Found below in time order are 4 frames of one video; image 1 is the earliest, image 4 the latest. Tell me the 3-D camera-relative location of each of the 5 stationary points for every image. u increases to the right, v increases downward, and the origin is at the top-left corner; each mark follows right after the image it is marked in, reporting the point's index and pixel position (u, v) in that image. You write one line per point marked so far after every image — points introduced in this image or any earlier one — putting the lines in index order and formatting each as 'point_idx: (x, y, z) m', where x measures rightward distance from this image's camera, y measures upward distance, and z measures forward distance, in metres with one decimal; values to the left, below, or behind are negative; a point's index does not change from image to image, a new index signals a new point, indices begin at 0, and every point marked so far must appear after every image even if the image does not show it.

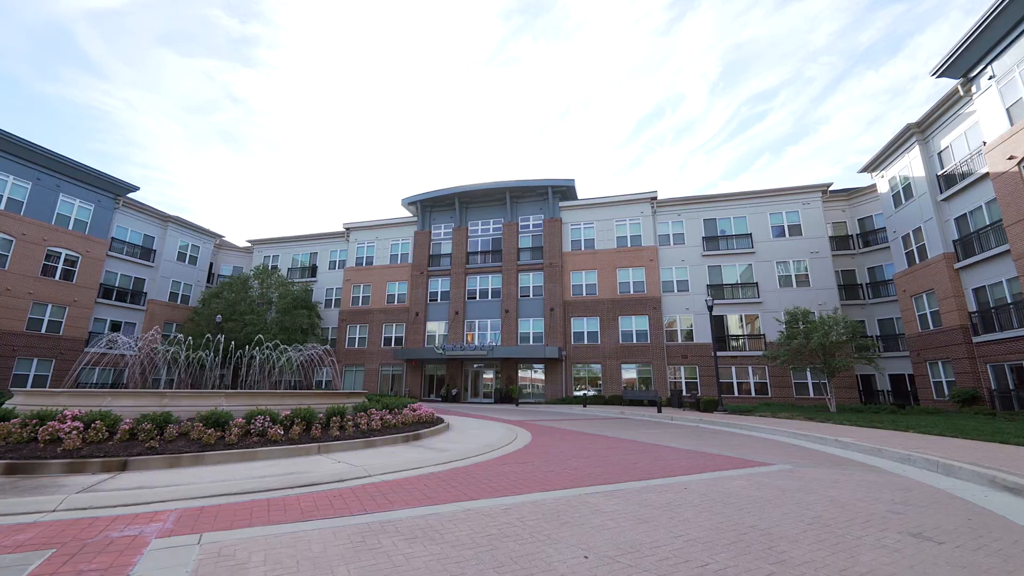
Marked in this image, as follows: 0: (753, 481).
0: (+3.8, -3.0, +6.7) m
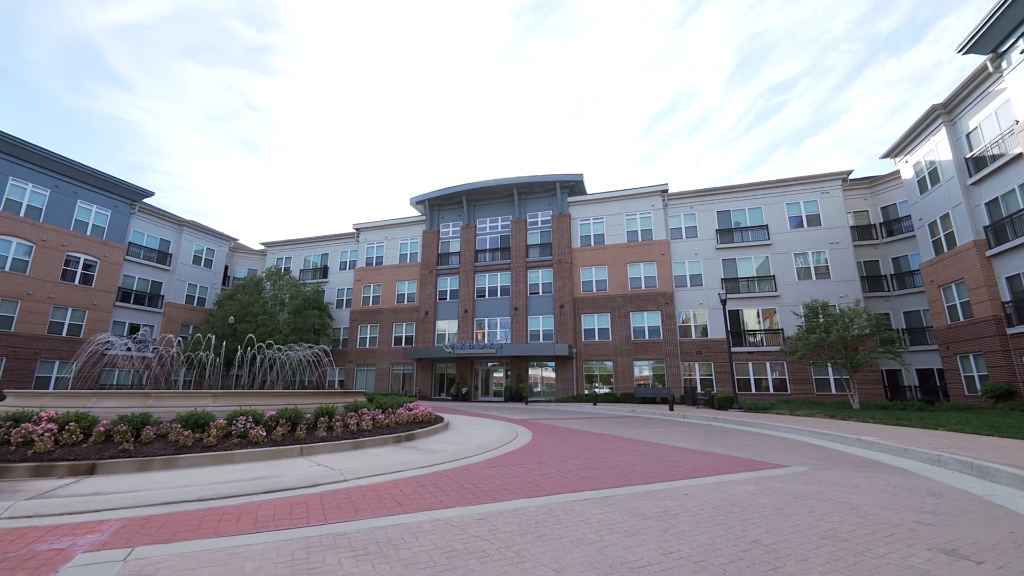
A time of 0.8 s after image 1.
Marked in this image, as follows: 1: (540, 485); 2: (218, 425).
0: (+3.6, -2.8, +6.1) m
1: (+0.4, -2.7, +5.9) m
2: (-5.0, -2.4, +7.3) m
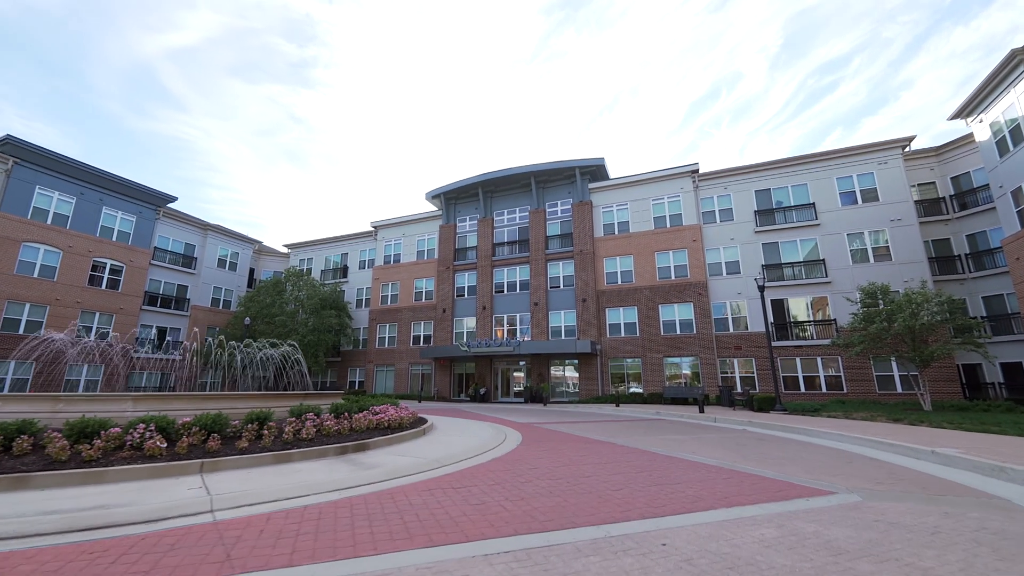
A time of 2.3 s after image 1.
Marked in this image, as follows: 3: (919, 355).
0: (+2.7, -2.4, +4.2) m
1: (-0.5, -2.4, +4.3) m
2: (-5.8, -2.1, +6.1) m
3: (+16.5, -2.7, +17.3) m
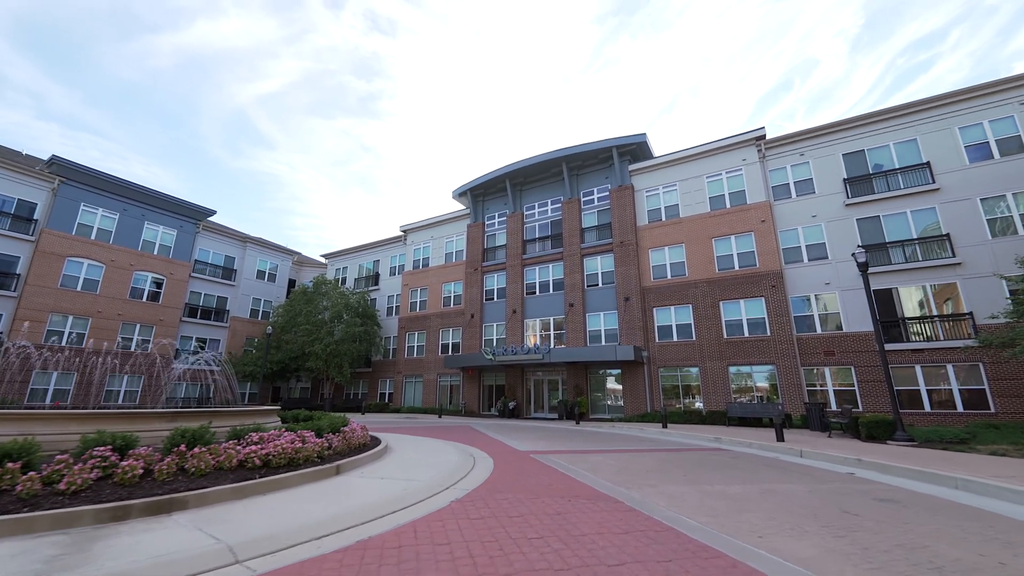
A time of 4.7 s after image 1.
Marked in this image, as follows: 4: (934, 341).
0: (+1.0, -1.6, +0.3) m
1: (-2.1, -1.7, +0.9) m
2: (-7.1, -1.6, +3.5) m
3: (+16.6, -1.8, +11.4) m
4: (+17.6, -2.2, +17.7) m
